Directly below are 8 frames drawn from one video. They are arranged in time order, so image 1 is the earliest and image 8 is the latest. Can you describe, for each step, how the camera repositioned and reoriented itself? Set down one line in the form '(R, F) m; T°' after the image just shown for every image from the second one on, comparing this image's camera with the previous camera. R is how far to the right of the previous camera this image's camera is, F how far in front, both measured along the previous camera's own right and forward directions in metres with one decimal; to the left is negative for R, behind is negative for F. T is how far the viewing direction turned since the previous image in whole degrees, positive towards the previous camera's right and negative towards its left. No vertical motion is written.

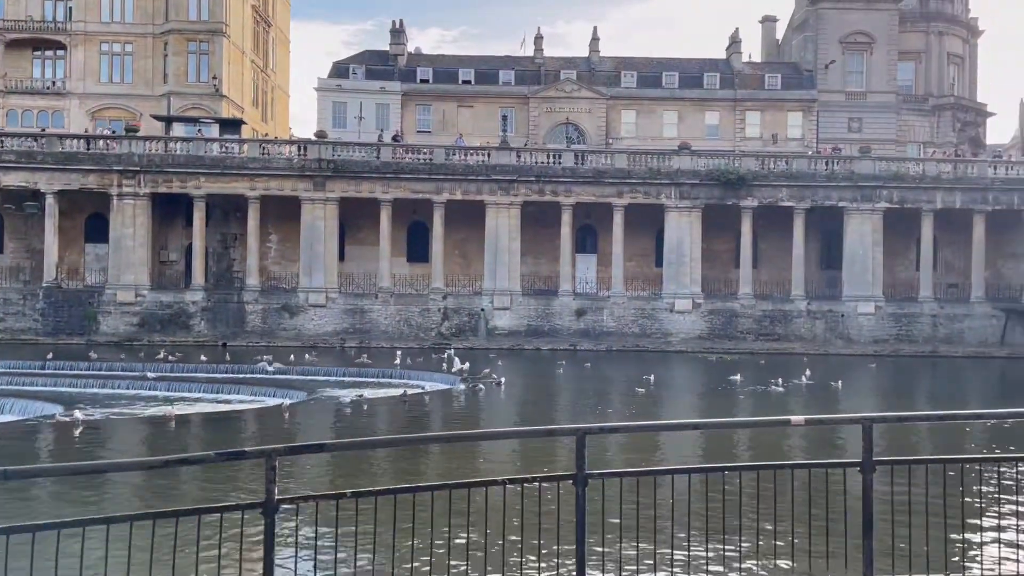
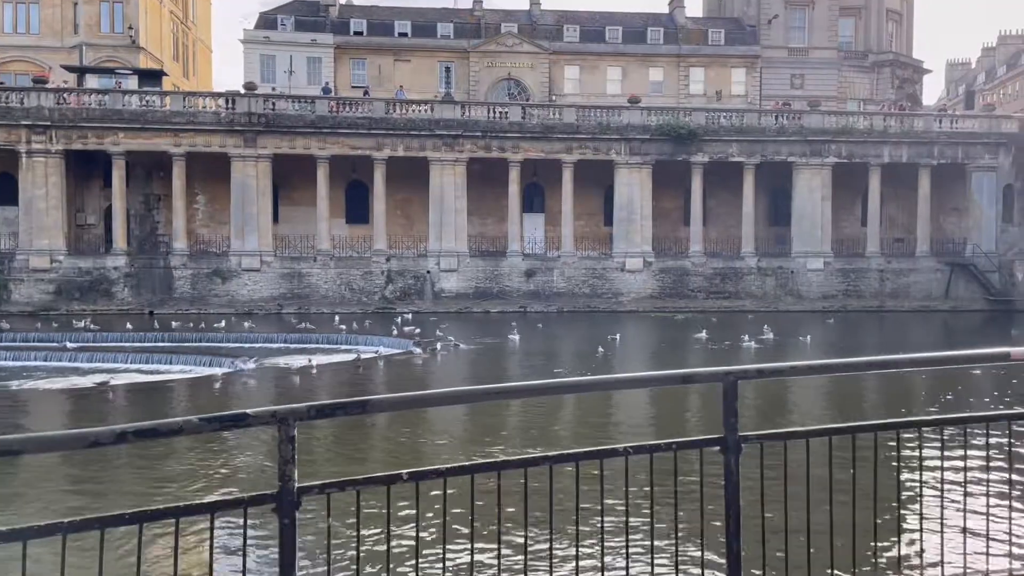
(-0.6, +1.3) m; +5°
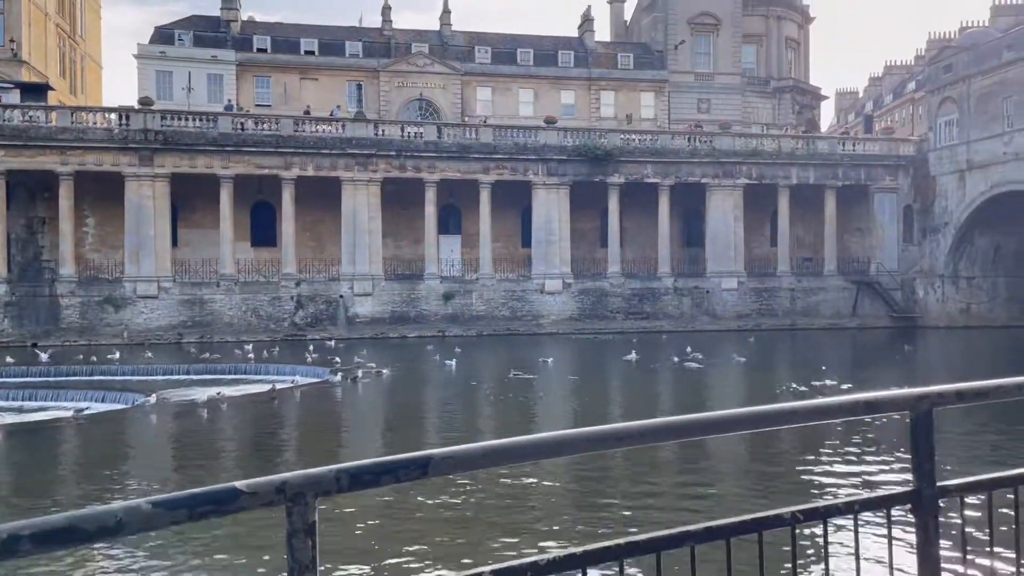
(-0.4, +0.9) m; +6°
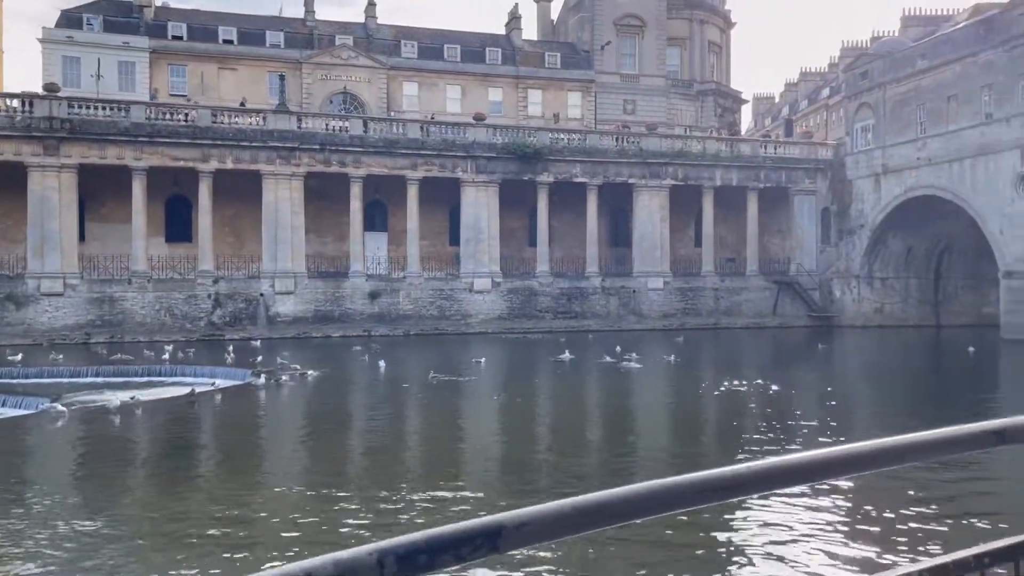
(-0.2, +0.4) m; +5°
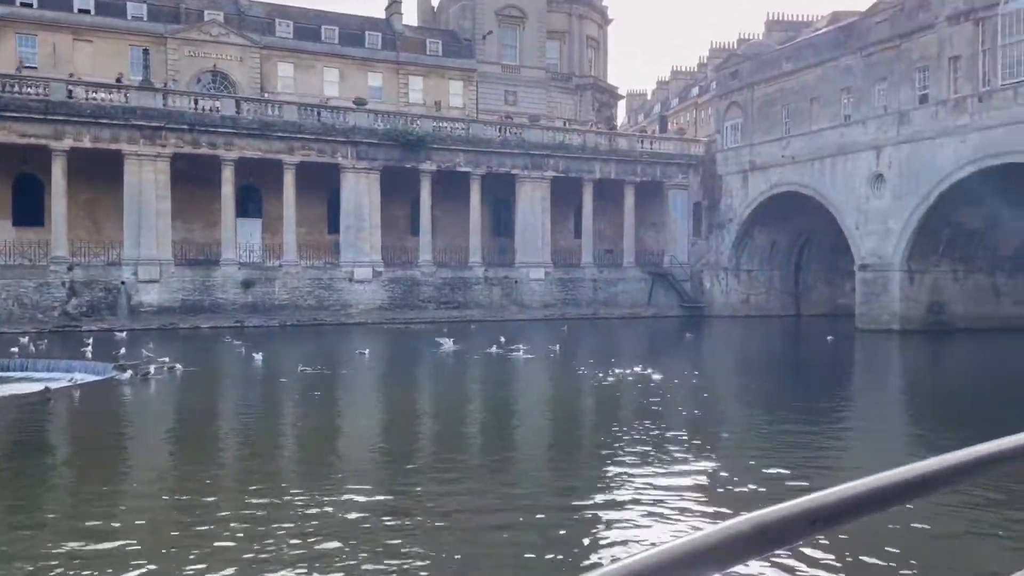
(-0.3, +0.3) m; +9°
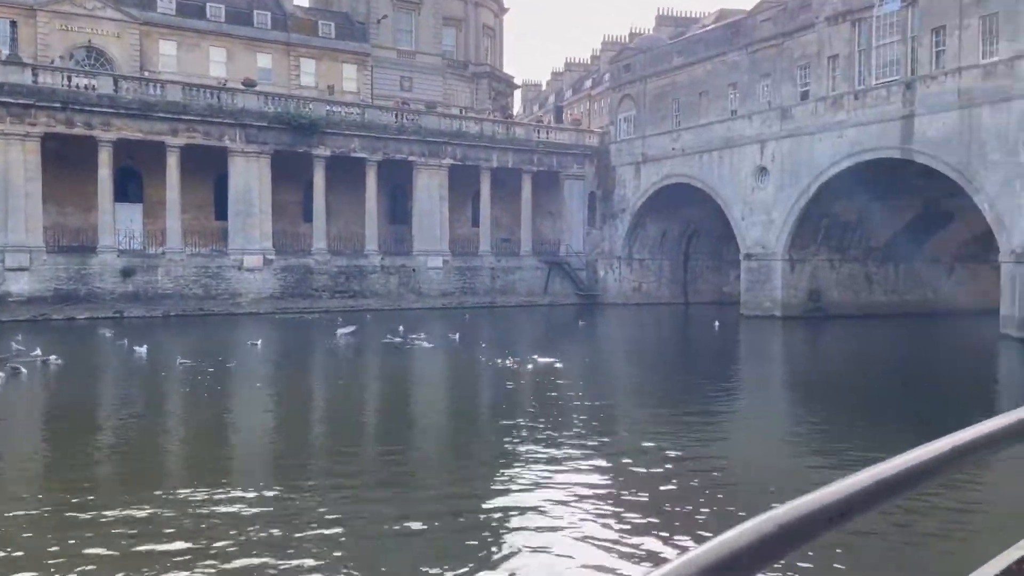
(-0.1, +0.2) m; +7°
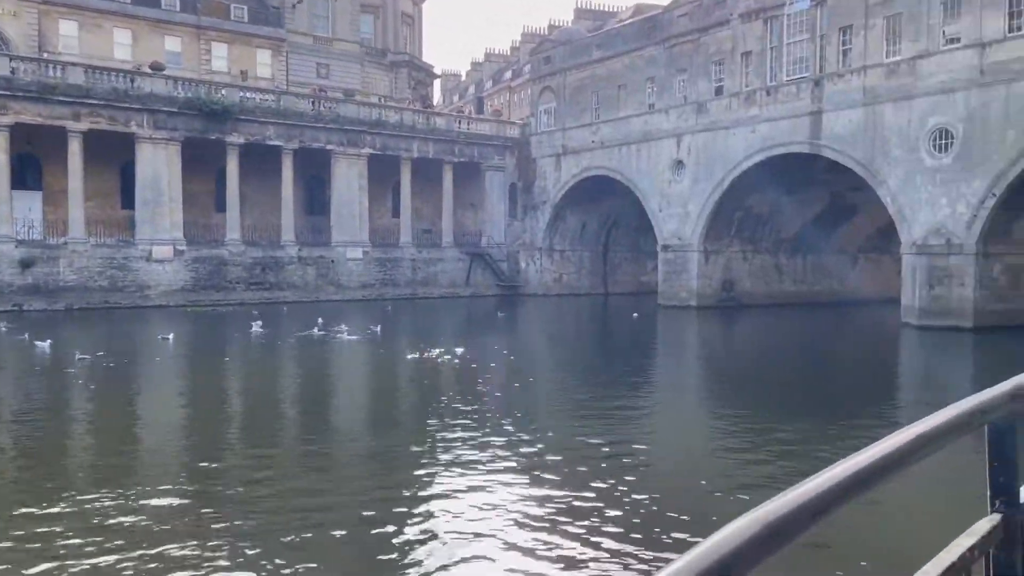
(-0.1, +0.1) m; +6°
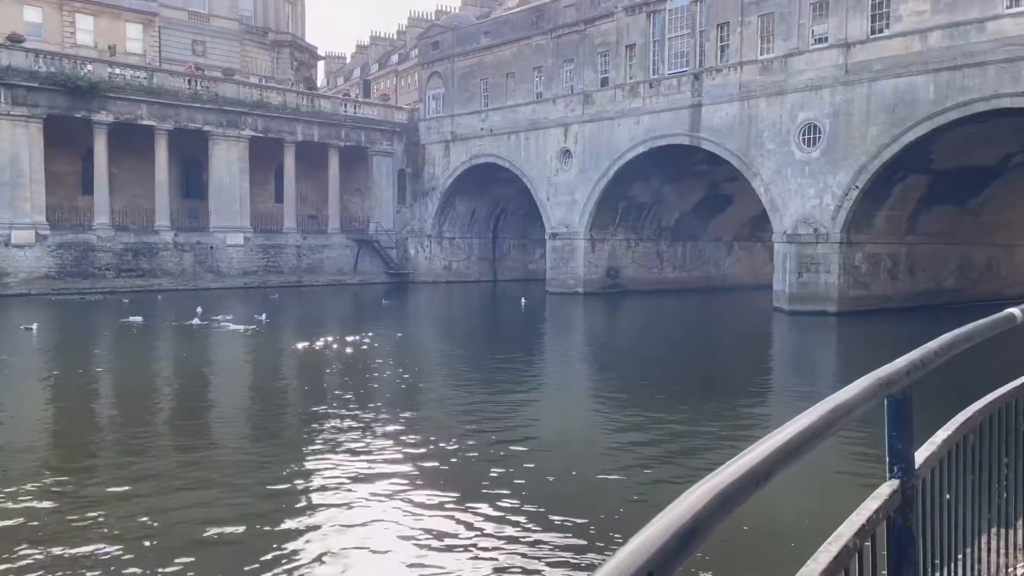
(-0.1, 0.0) m; +8°
